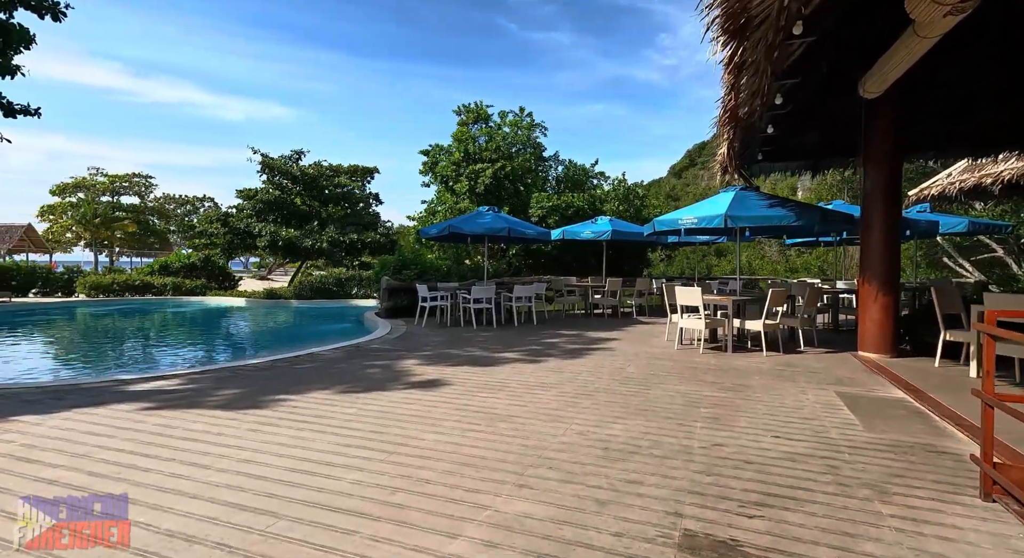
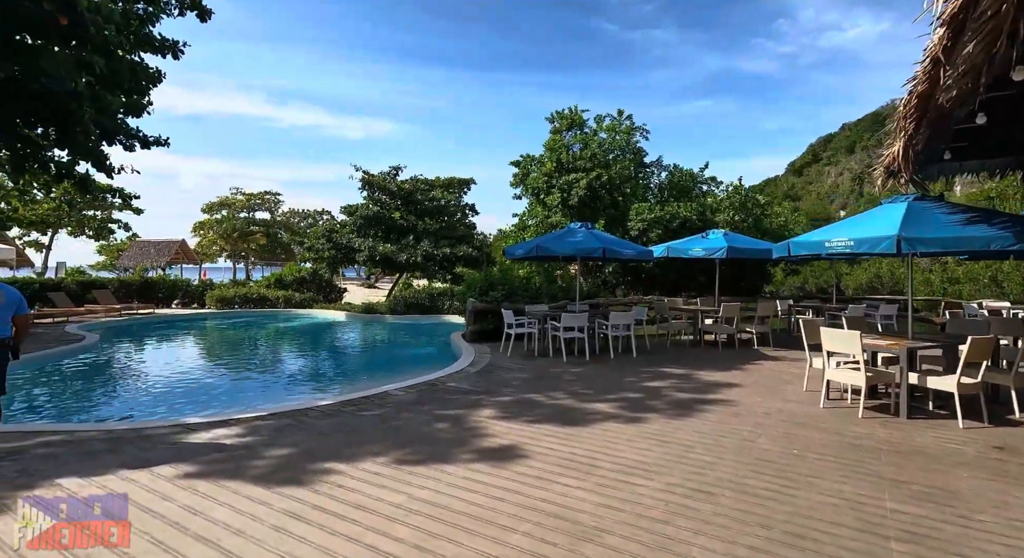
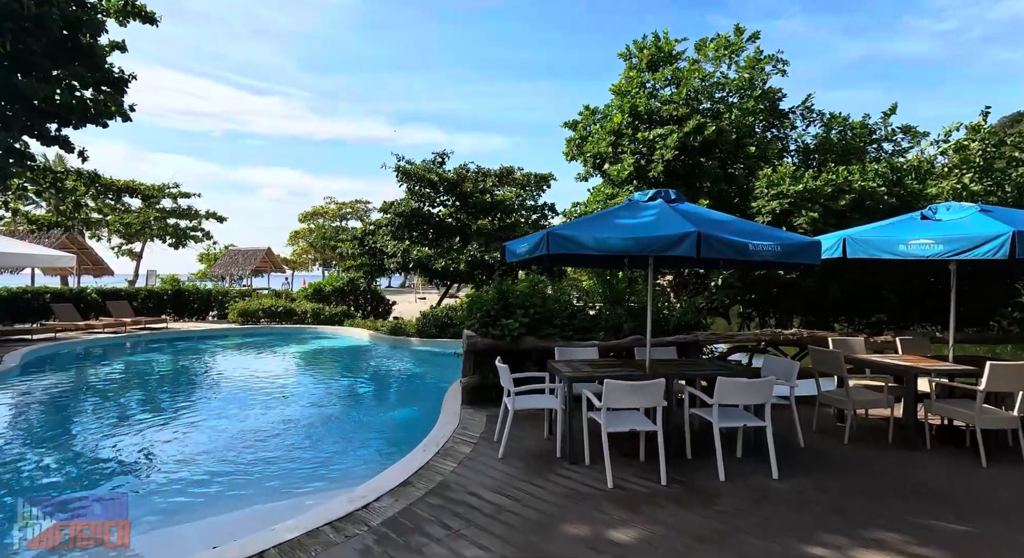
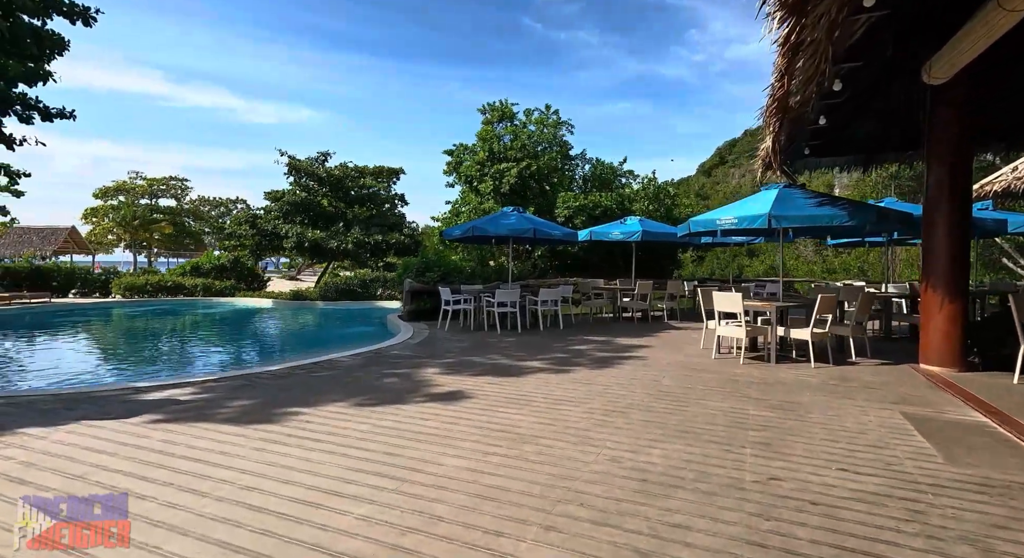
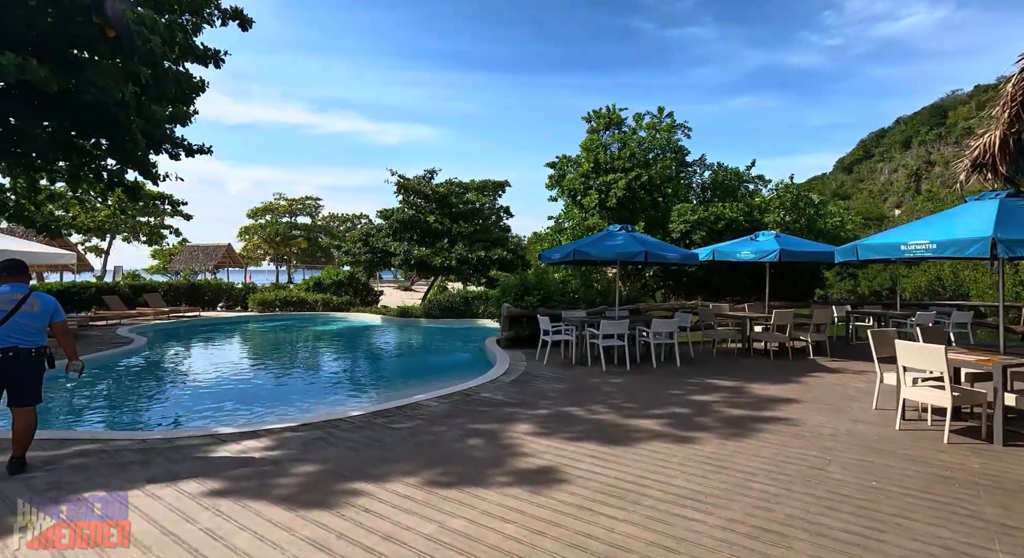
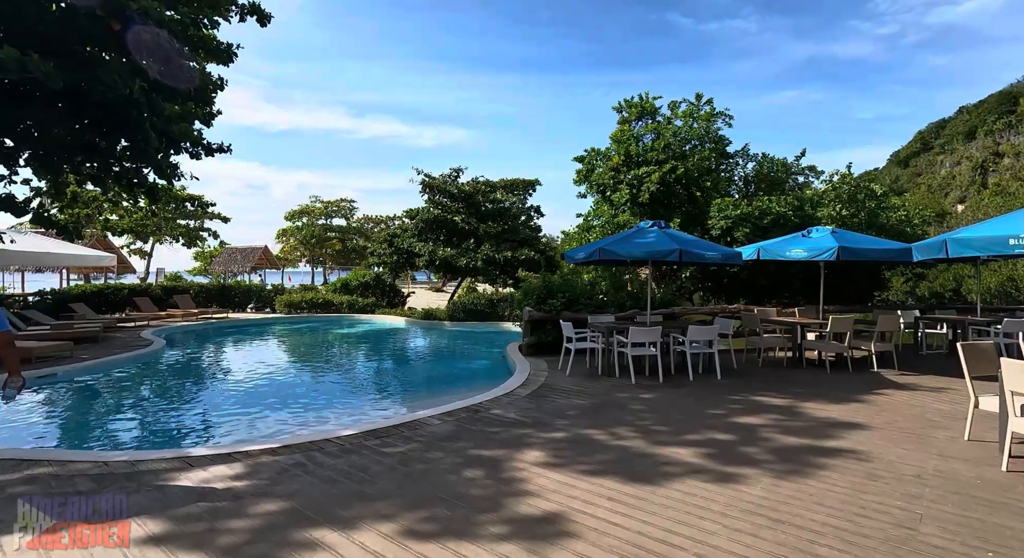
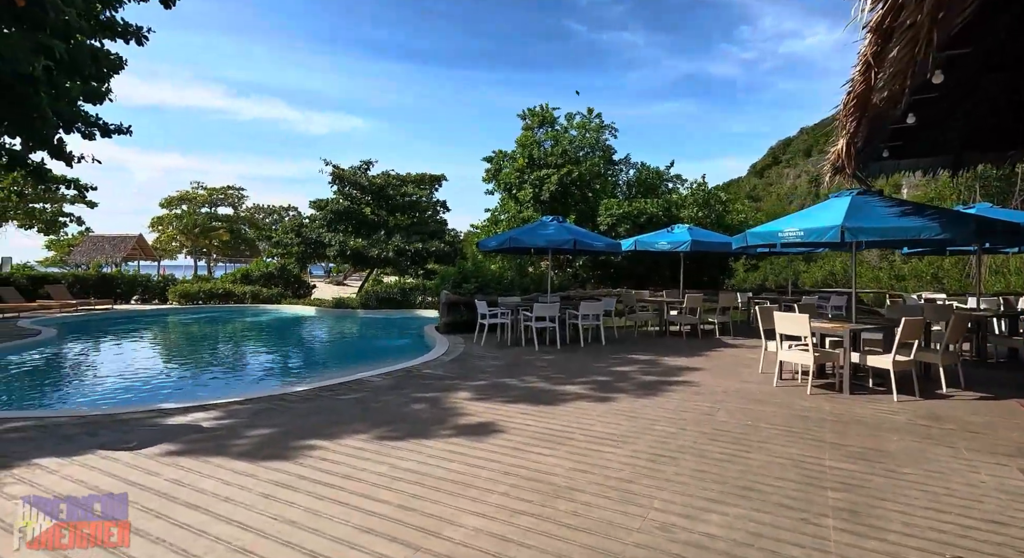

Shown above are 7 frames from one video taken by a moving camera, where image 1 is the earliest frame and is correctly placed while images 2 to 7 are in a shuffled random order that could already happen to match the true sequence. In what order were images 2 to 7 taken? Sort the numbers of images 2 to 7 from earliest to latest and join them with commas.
4, 7, 2, 5, 6, 3
